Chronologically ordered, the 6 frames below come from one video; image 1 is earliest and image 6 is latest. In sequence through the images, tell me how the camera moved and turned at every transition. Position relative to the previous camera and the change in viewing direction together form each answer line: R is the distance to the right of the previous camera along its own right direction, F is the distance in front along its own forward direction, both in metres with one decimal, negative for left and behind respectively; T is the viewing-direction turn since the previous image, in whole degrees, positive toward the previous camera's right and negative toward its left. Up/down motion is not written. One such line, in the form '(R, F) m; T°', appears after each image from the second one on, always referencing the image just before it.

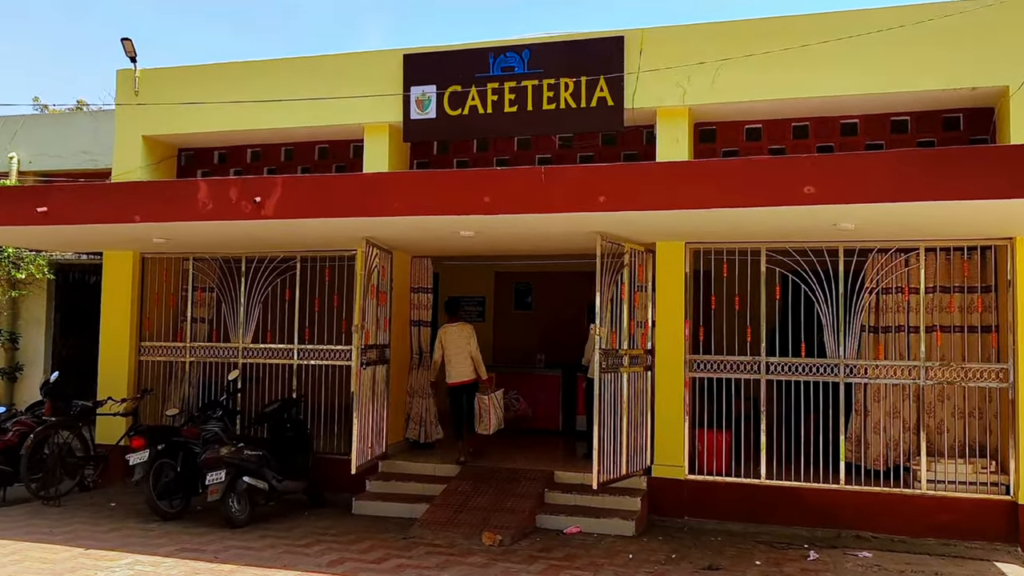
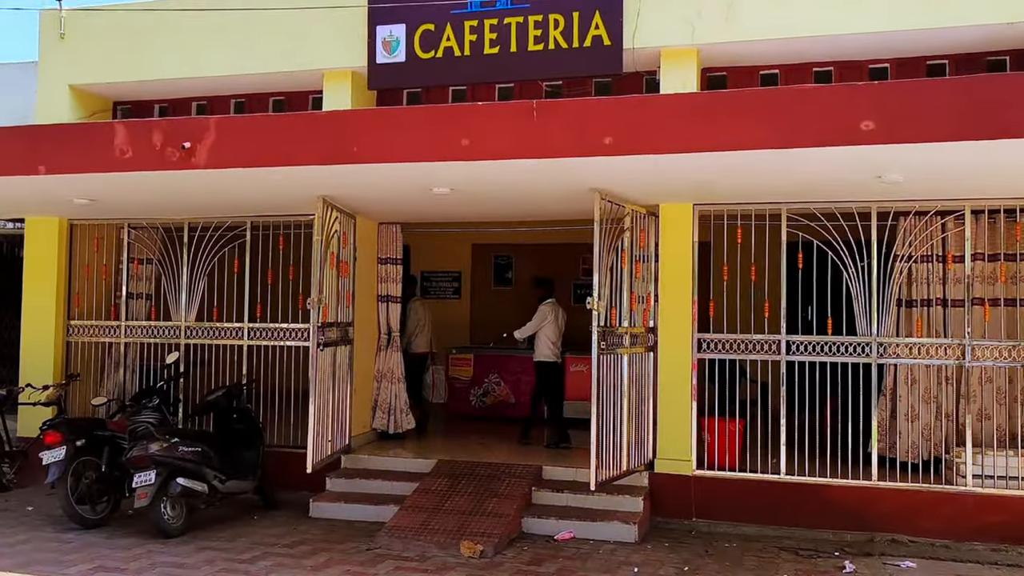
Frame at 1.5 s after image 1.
(0.0, +1.0) m; +2°
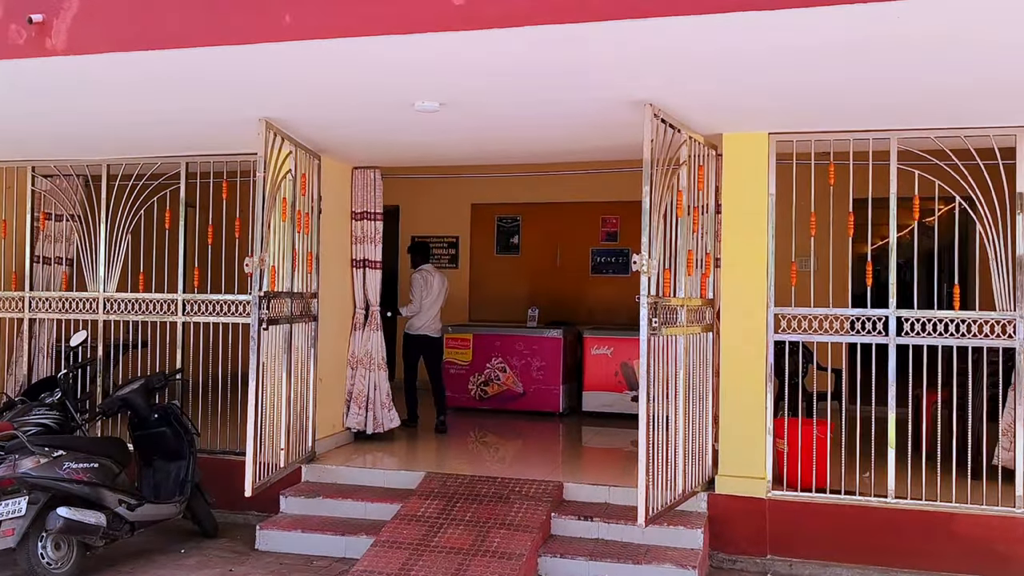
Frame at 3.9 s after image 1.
(-0.1, +1.6) m; 0°
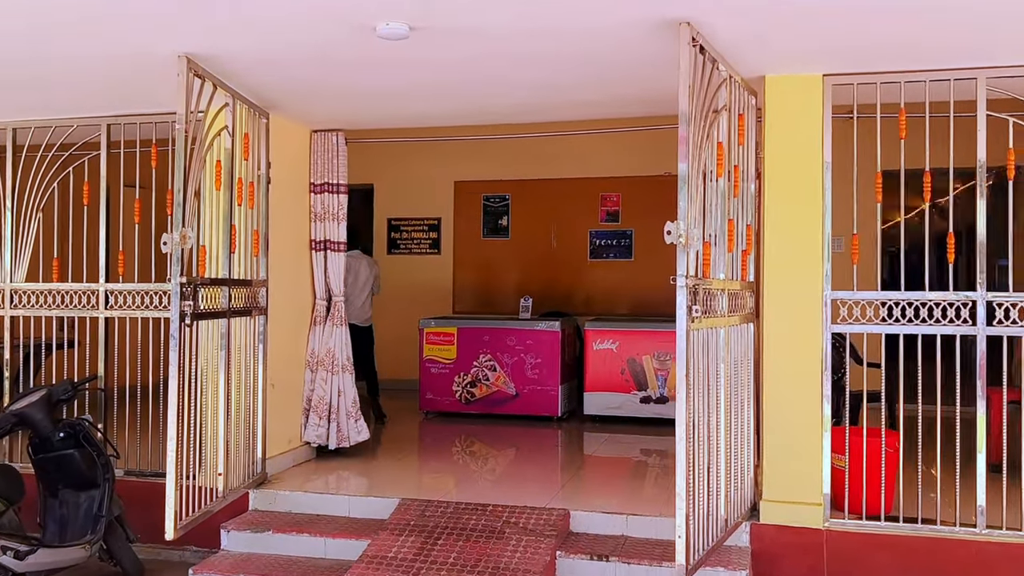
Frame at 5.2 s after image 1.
(0.0, +1.0) m; +1°
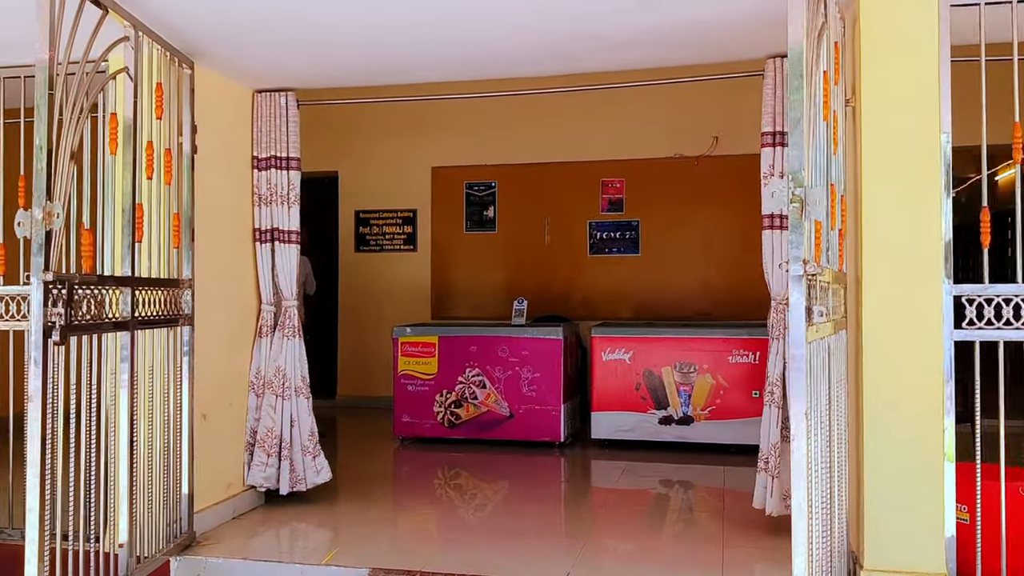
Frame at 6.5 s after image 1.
(-0.1, +1.0) m; +2°
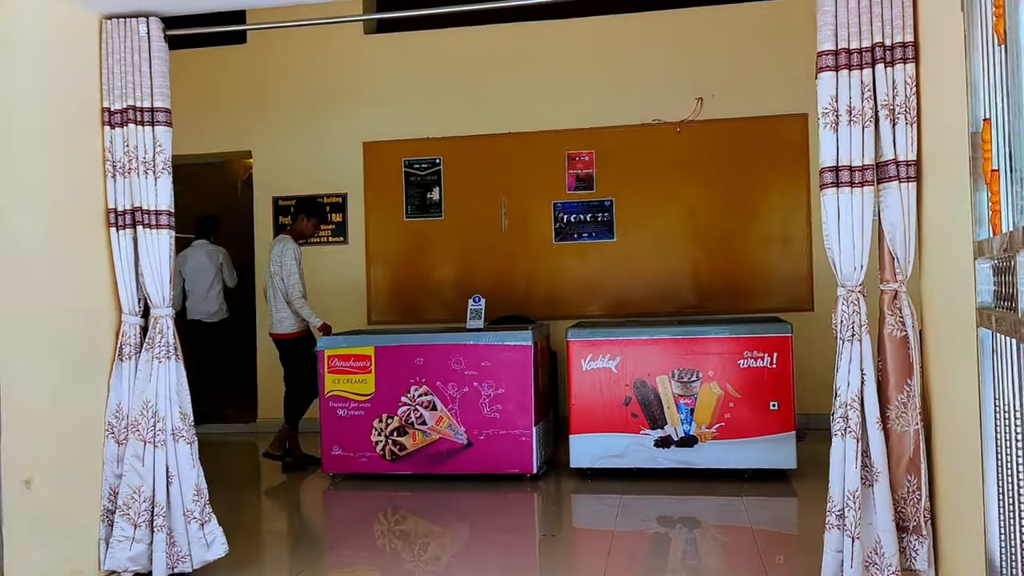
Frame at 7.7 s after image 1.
(0.0, +1.1) m; +3°
